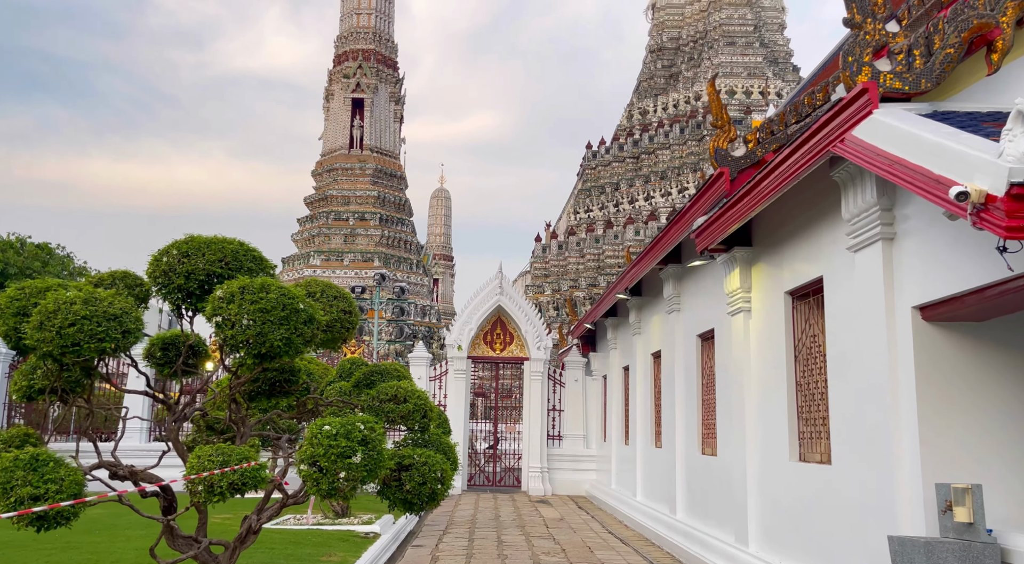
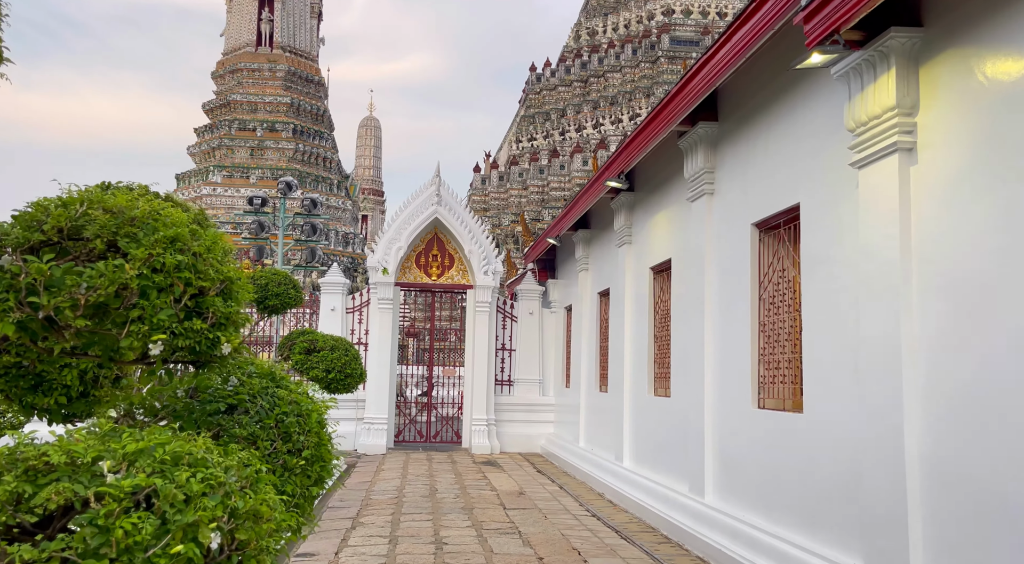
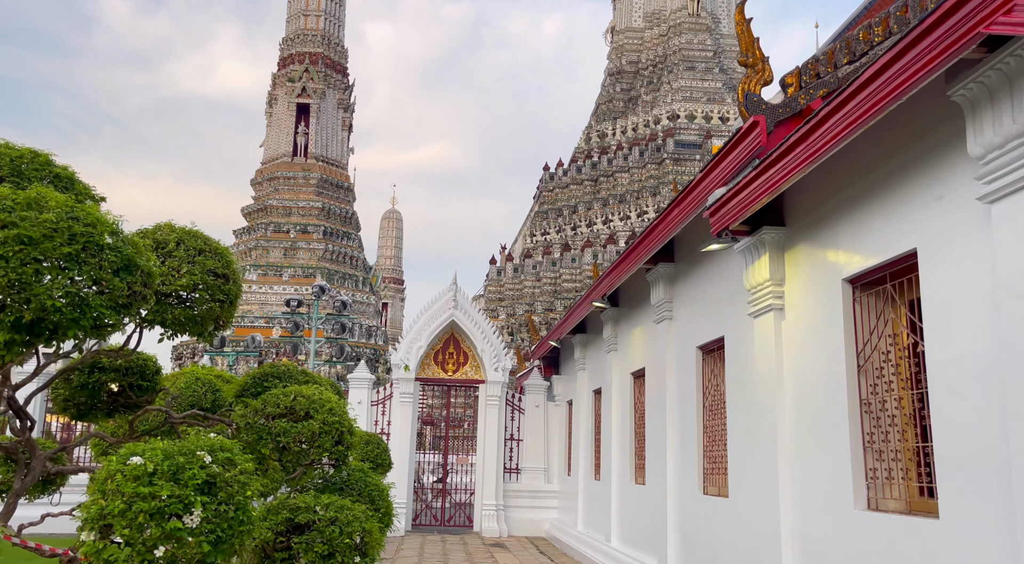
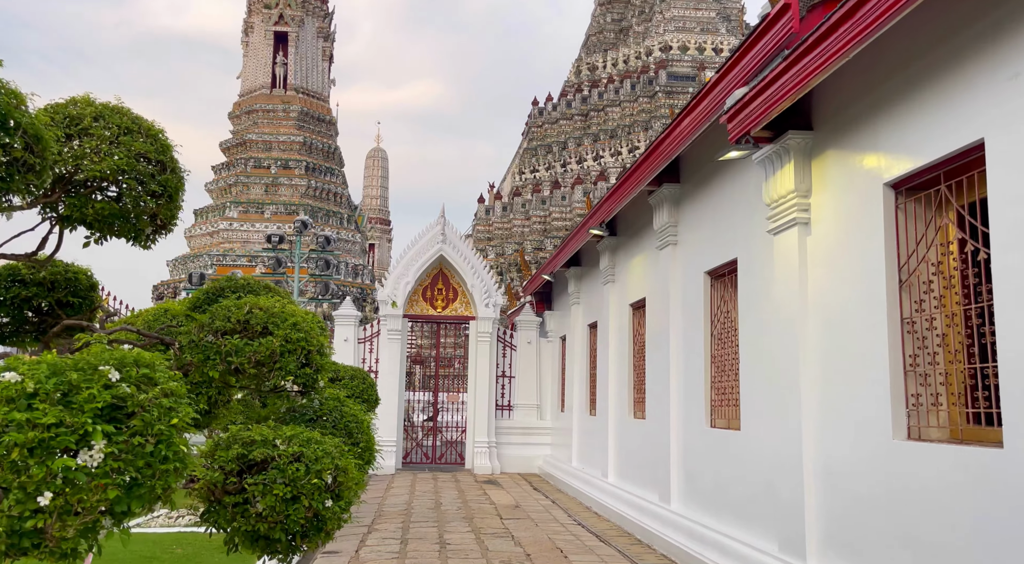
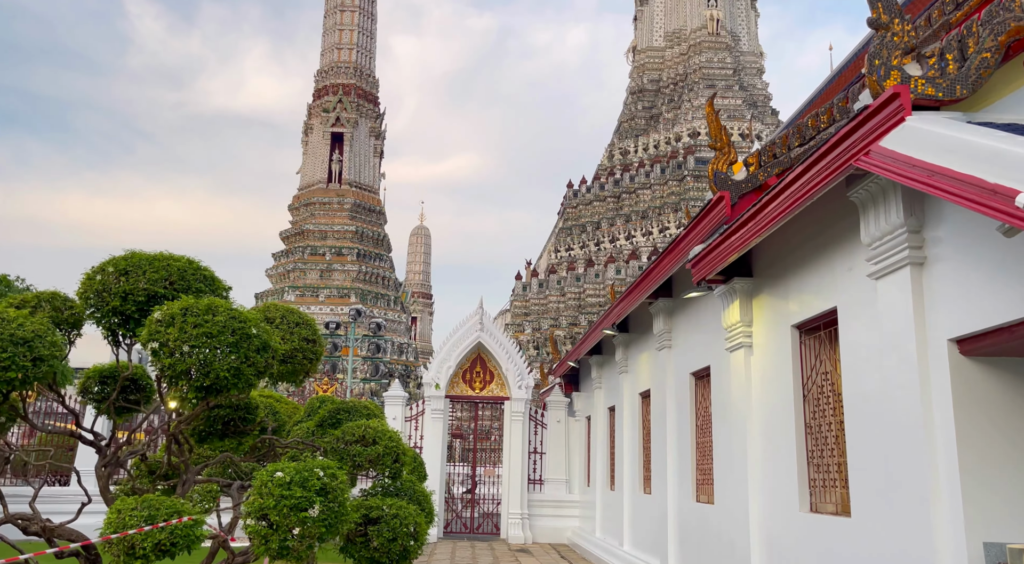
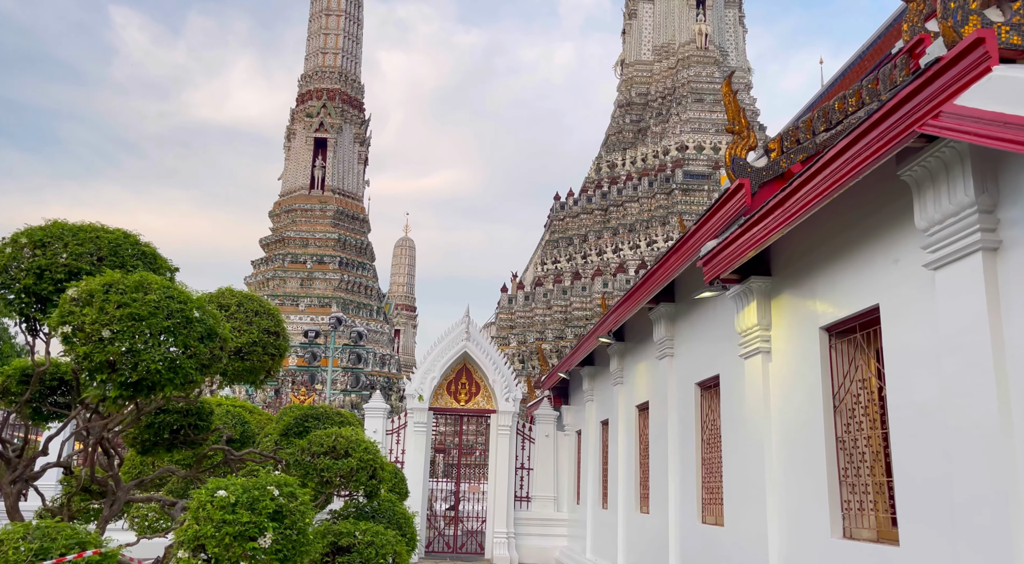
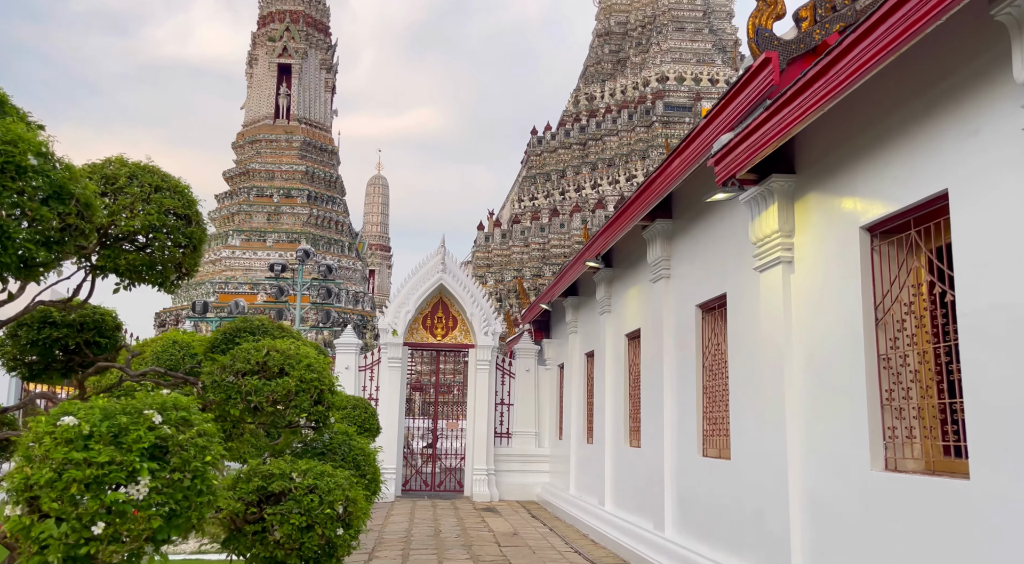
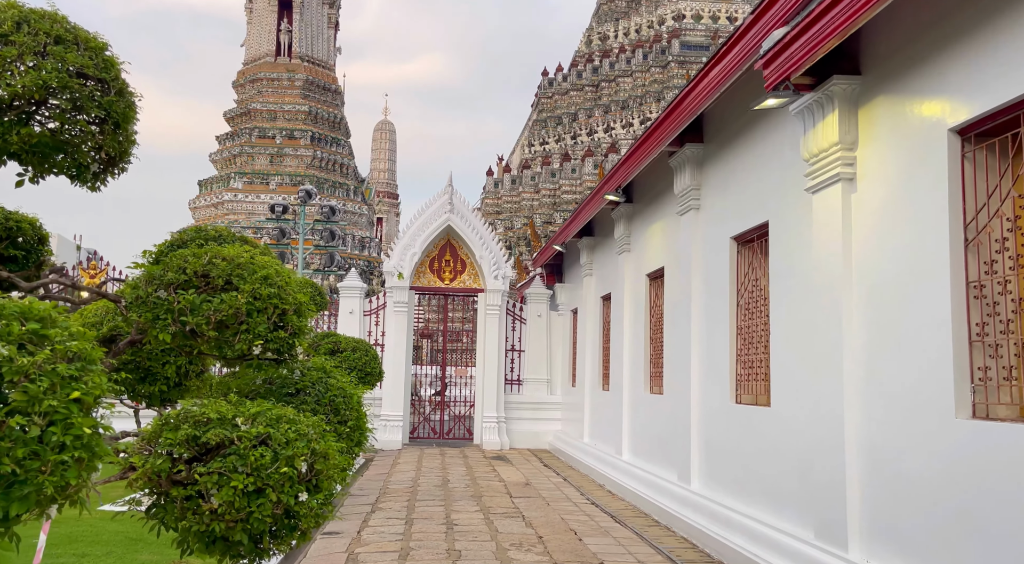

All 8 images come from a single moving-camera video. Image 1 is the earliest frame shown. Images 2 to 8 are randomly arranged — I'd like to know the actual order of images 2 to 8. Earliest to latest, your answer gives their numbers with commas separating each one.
5, 6, 3, 7, 4, 8, 2
